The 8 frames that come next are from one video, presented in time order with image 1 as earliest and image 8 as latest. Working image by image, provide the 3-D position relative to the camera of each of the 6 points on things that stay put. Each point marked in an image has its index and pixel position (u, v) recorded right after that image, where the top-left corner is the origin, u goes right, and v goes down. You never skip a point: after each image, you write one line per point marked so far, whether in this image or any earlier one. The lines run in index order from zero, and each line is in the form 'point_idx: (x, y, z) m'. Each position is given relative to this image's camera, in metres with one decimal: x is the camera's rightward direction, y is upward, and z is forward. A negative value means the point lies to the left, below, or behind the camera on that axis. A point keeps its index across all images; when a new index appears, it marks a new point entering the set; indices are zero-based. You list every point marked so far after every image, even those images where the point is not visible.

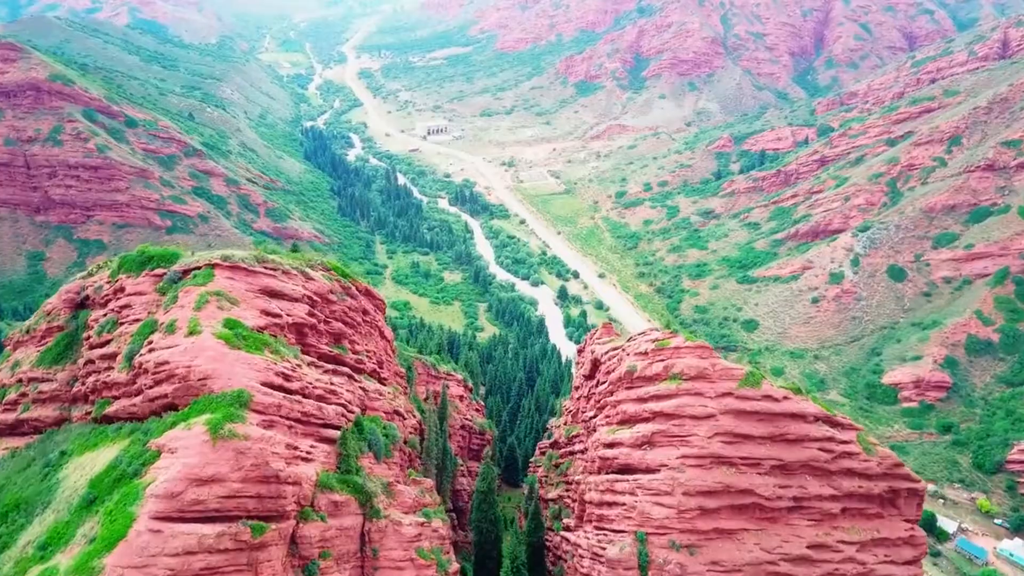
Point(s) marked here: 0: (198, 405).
0: (-7.3, -2.7, +19.3) m
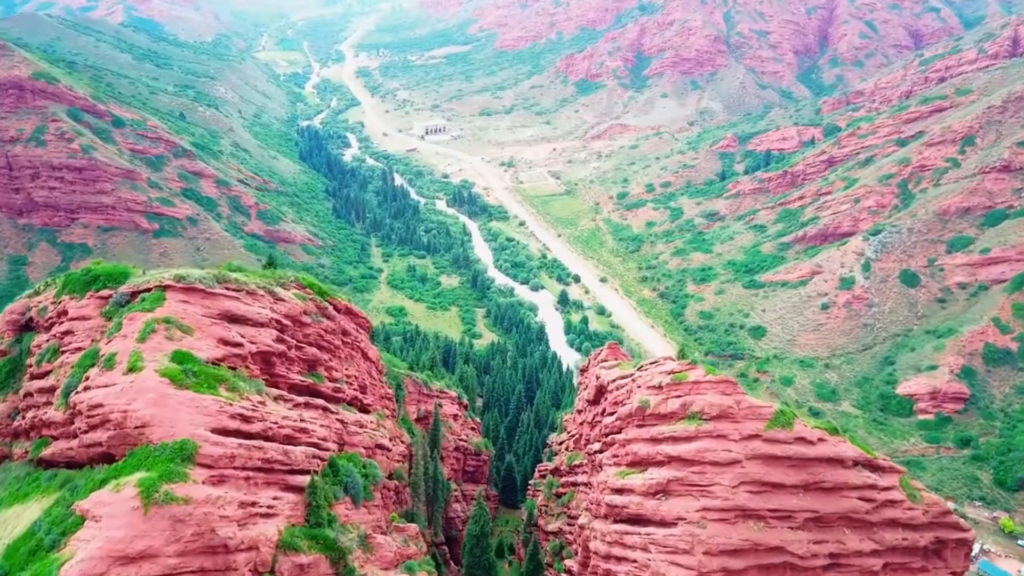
0: (-7.4, -3.3, +16.3) m
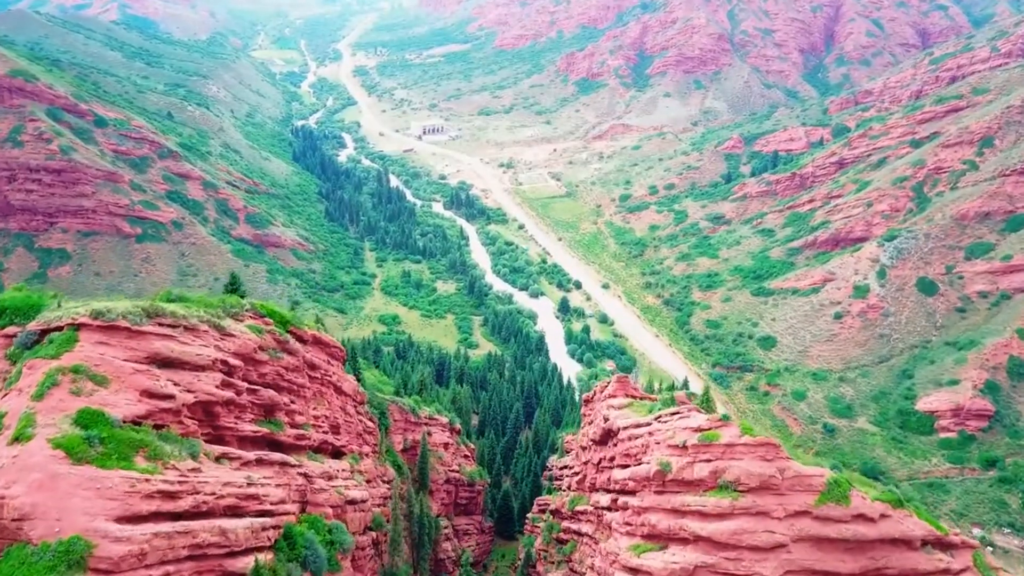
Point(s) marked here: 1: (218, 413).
0: (-7.6, -4.1, +12.5) m
1: (-6.5, -2.8, +18.3) m
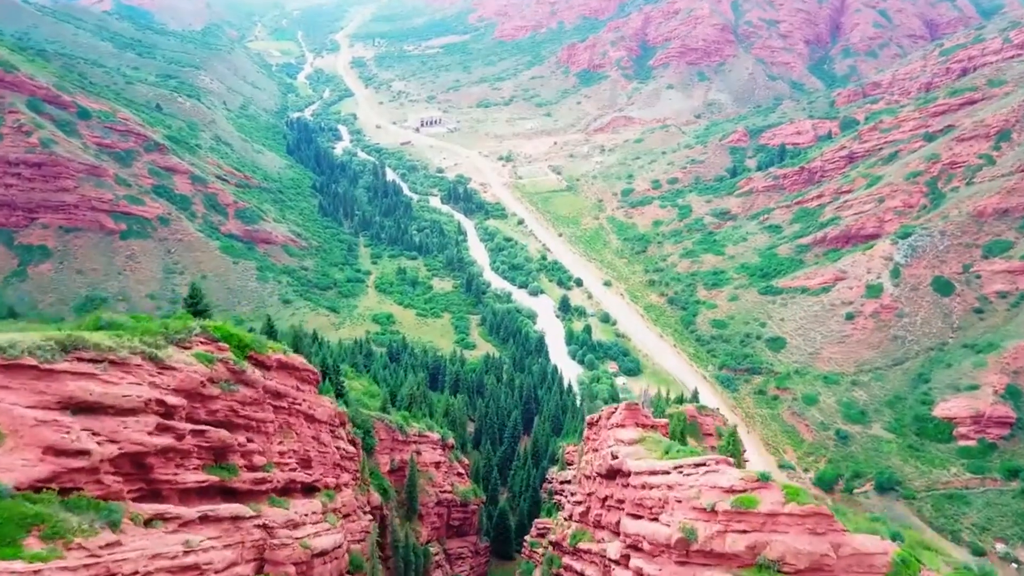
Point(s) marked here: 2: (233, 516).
0: (-7.7, -4.7, +9.5) m
1: (-6.6, -3.2, +15.3) m
2: (-5.8, -4.7, +17.1) m
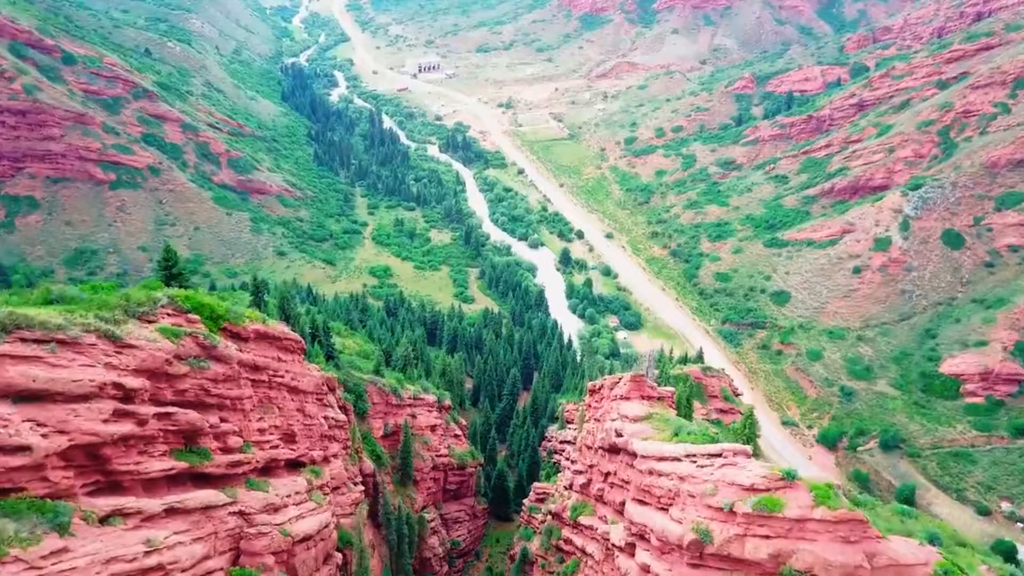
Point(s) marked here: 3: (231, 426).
0: (-7.8, -4.5, +8.1) m
1: (-6.7, -2.8, +13.8) m
2: (-5.8, -4.1, +15.7) m
3: (-6.0, -2.9, +17.7) m
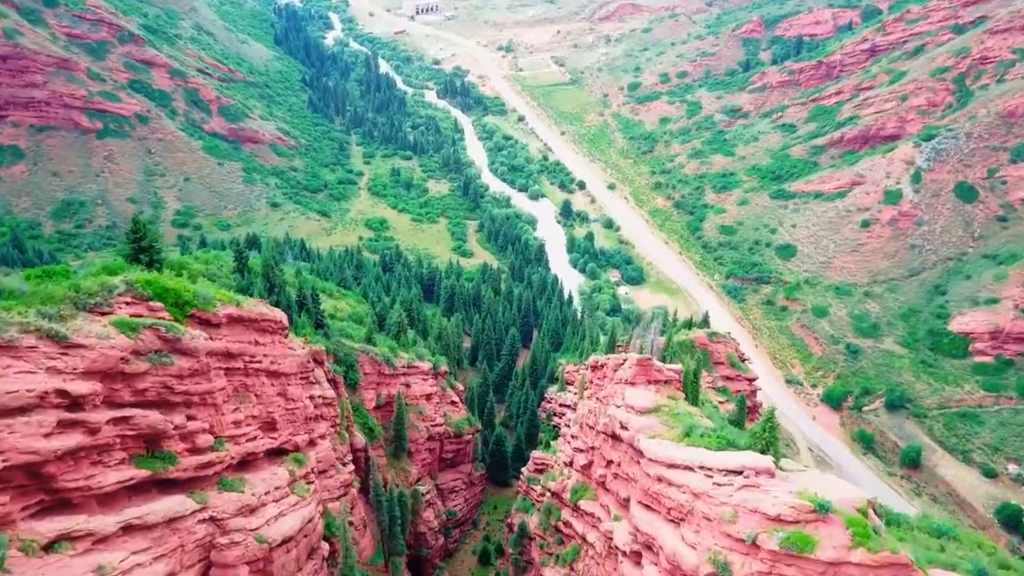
0: (-7.9, -4.9, +6.7) m
1: (-6.8, -2.7, +12.3) m
2: (-5.9, -3.9, +14.3) m
3: (-6.0, -2.6, +16.2) m
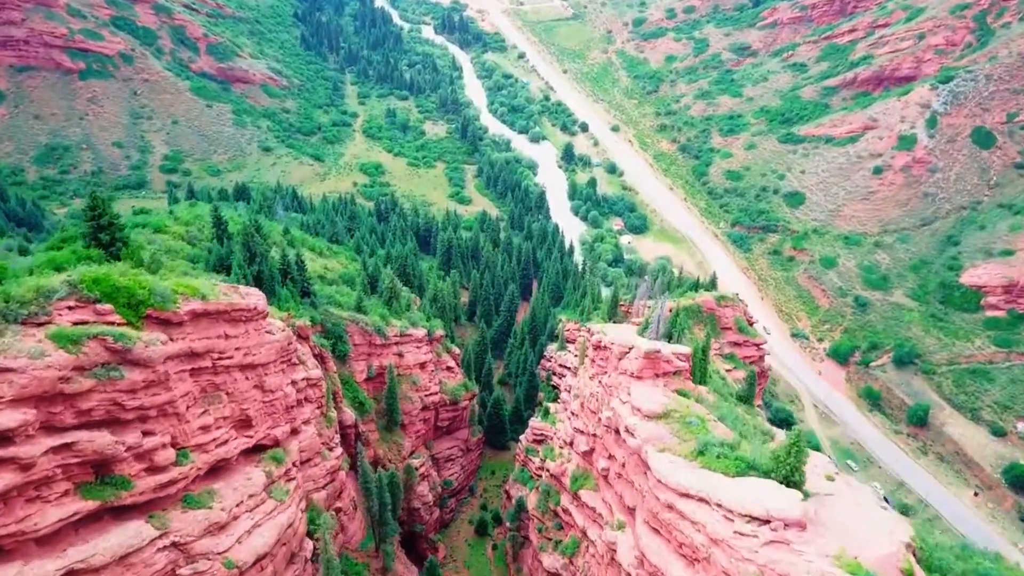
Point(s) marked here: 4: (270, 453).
0: (-8.0, -5.6, +5.3) m
1: (-6.9, -3.0, +10.7) m
2: (-6.0, -4.0, +12.8) m
3: (-6.1, -2.6, +14.6) m
4: (-5.6, -3.8, +19.5) m
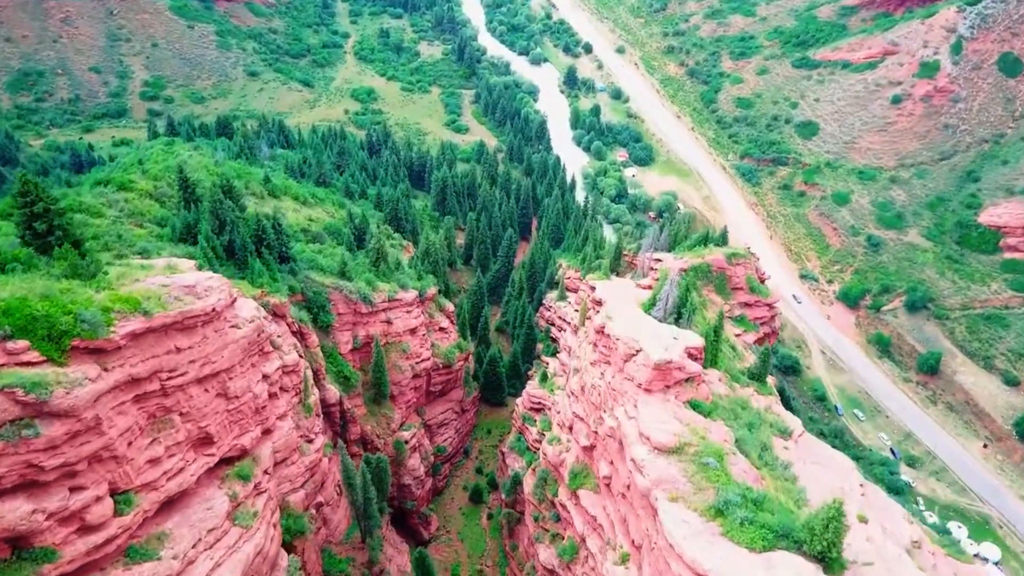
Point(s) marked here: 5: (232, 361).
0: (-8.2, -6.9, +3.7) m
1: (-7.1, -3.8, +8.8) m
2: (-6.2, -4.6, +11.0) m
3: (-6.3, -3.0, +12.6) m
4: (-5.8, -3.7, +17.6) m
5: (-5.9, -1.6, +17.5) m
